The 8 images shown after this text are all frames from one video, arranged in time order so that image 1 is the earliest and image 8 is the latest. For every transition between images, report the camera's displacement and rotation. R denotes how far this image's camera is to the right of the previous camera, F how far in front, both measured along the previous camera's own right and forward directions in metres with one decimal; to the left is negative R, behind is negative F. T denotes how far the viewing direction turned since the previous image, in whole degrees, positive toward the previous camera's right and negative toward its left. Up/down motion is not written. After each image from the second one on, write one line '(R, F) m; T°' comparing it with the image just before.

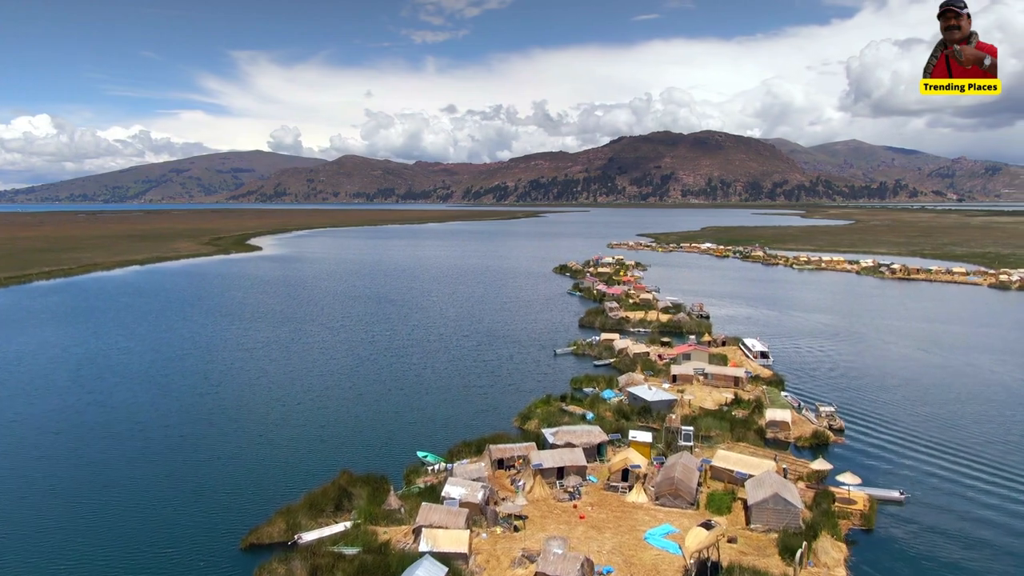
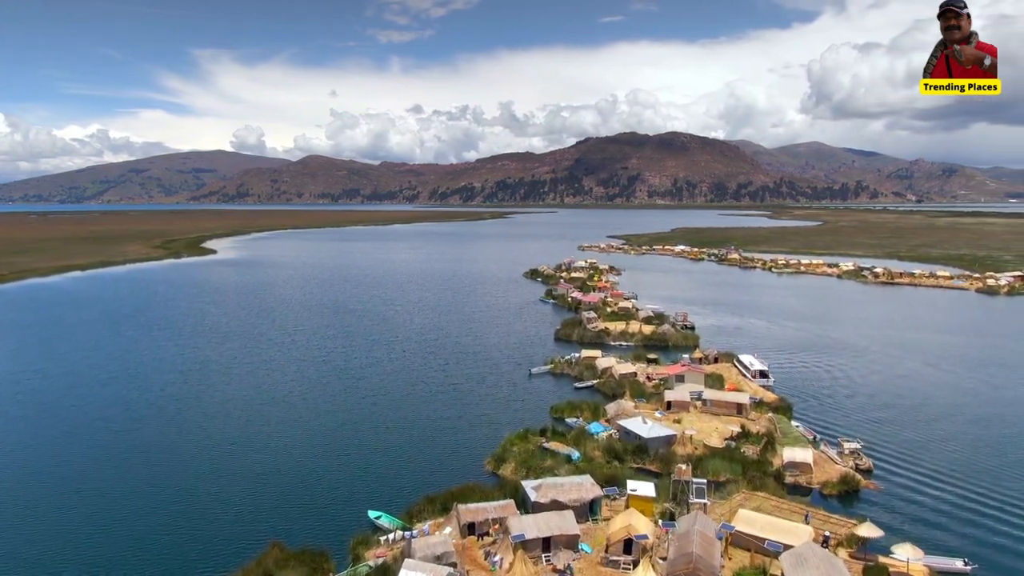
(0.0, +1.0) m; +2°
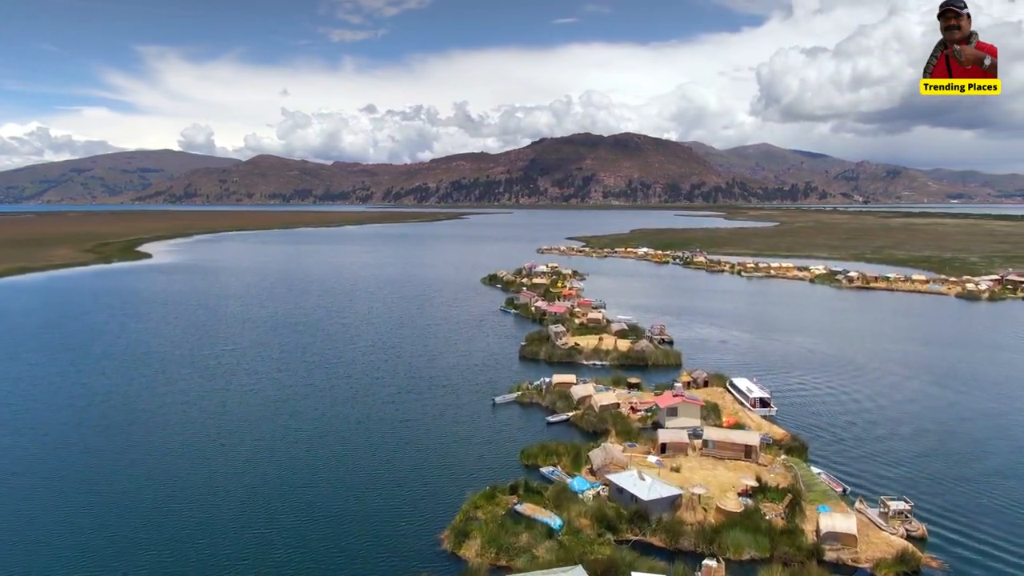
(0.0, +1.2) m; +3°
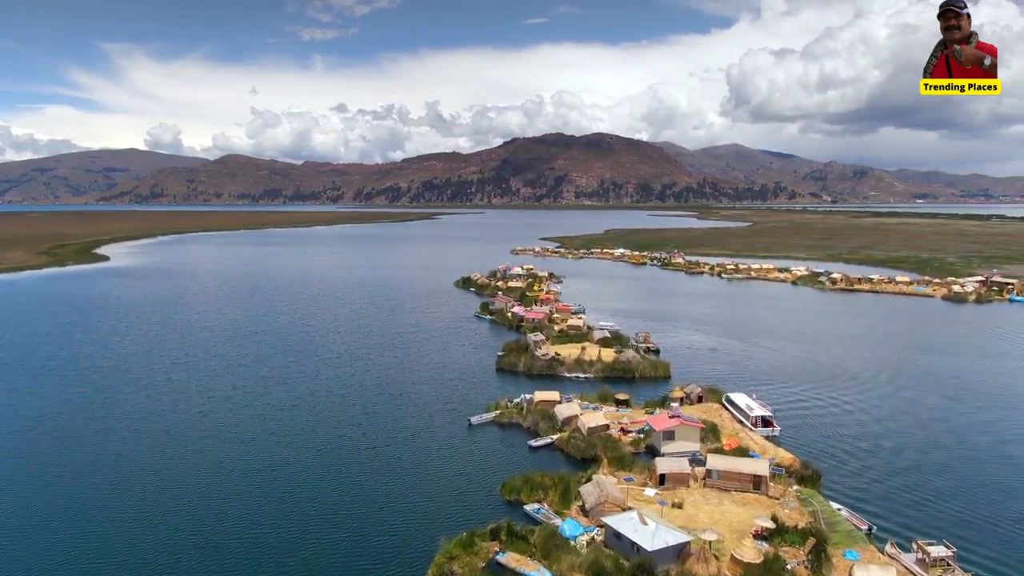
(0.0, +0.7) m; +2°
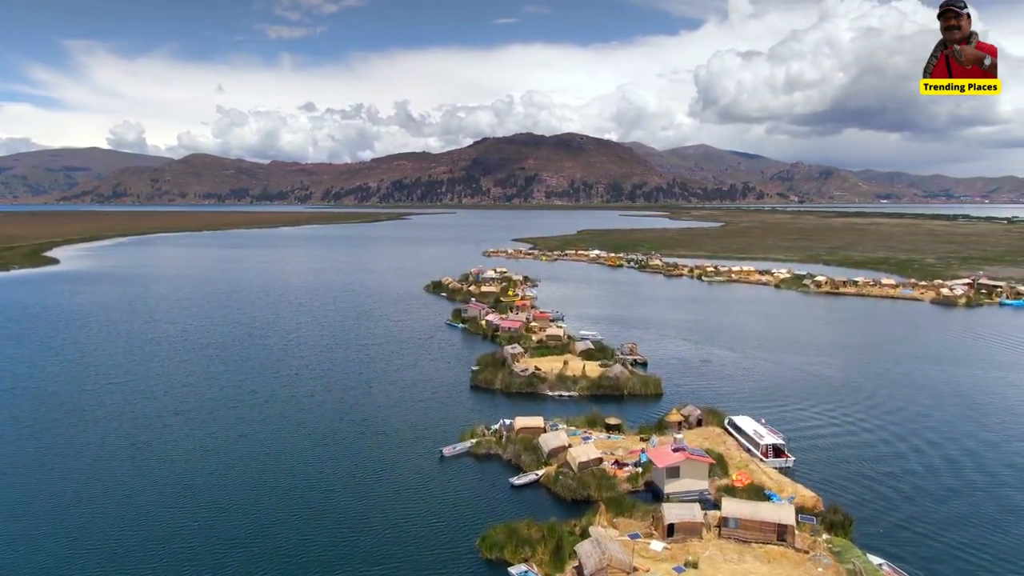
(-0.1, +0.8) m; +2°
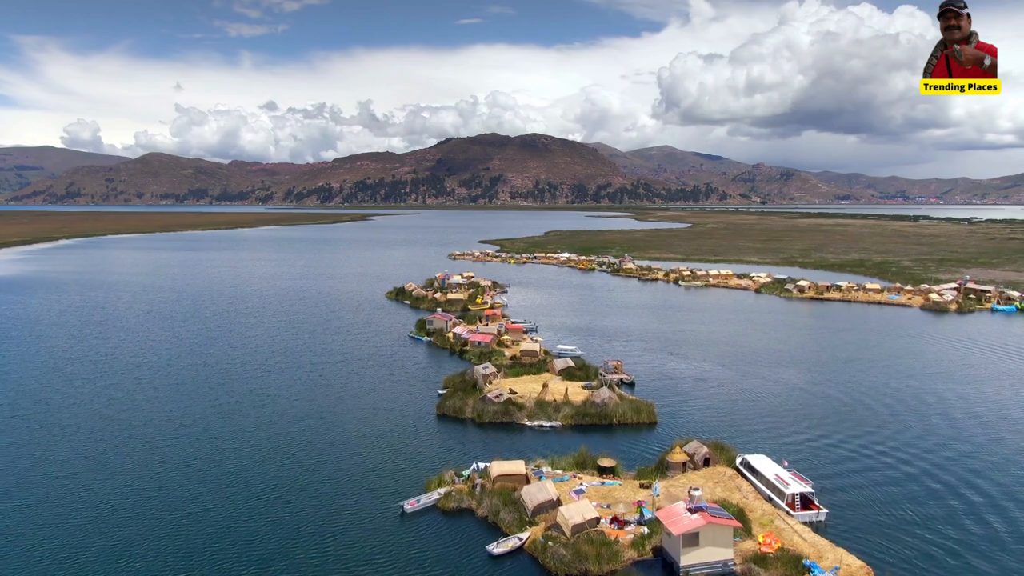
(-0.1, +1.0) m; +3°
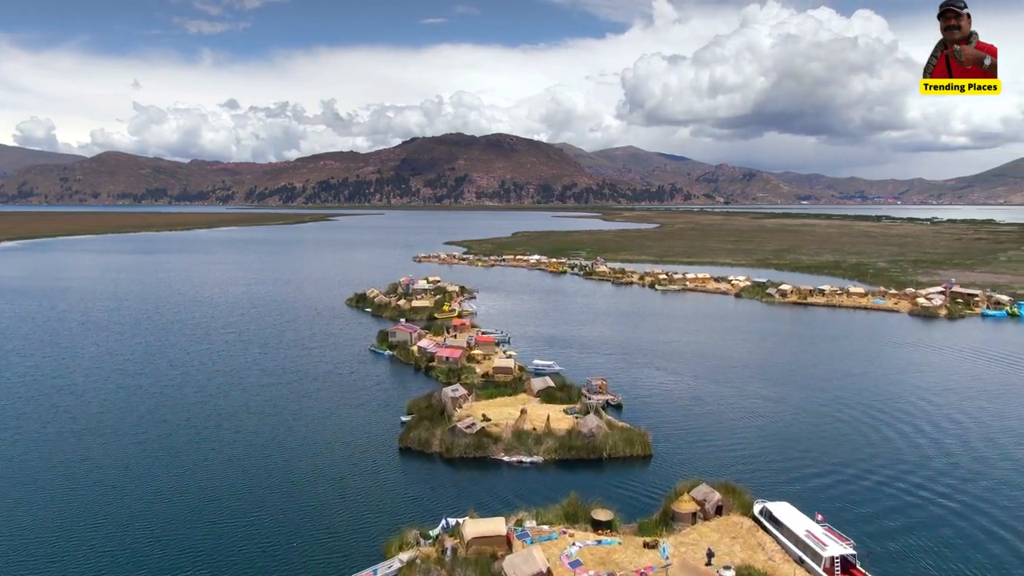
(-0.1, +0.9) m; +2°
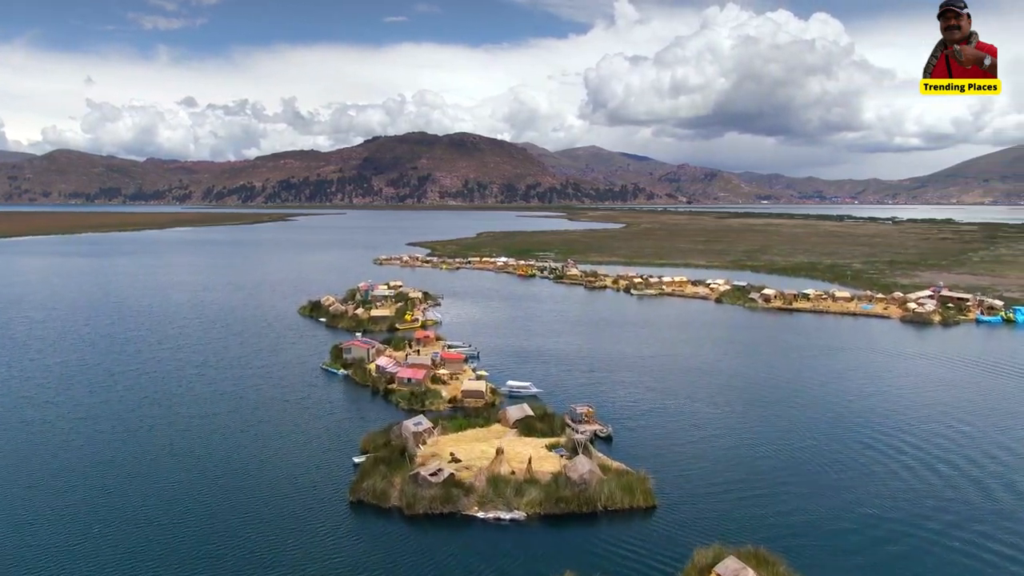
(-0.1, +1.0) m; +3°
